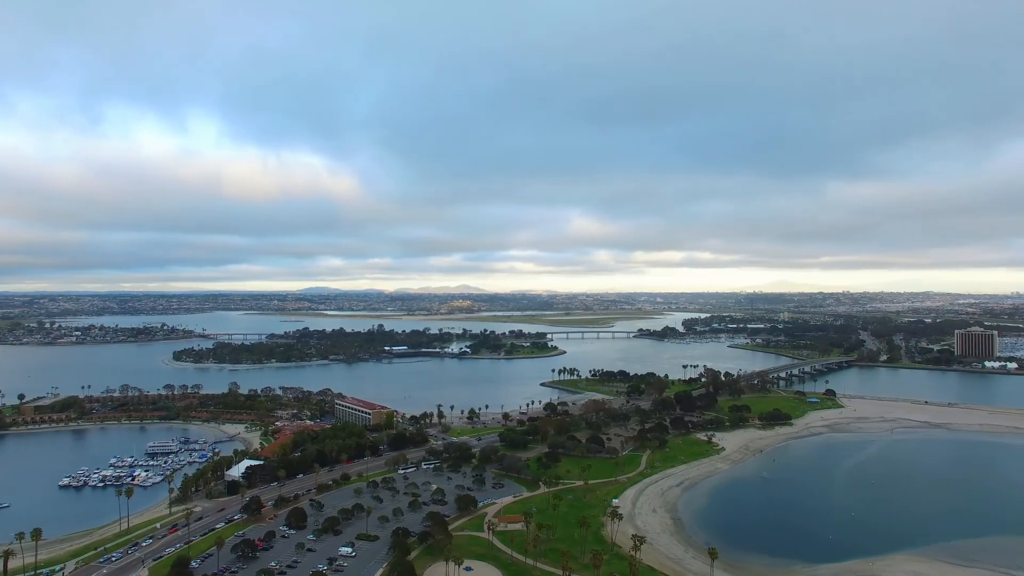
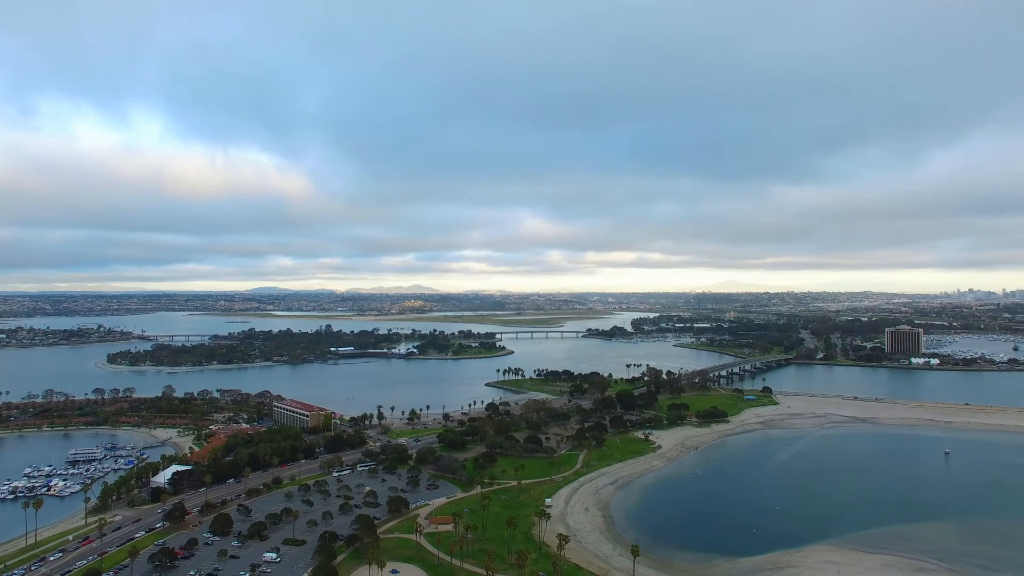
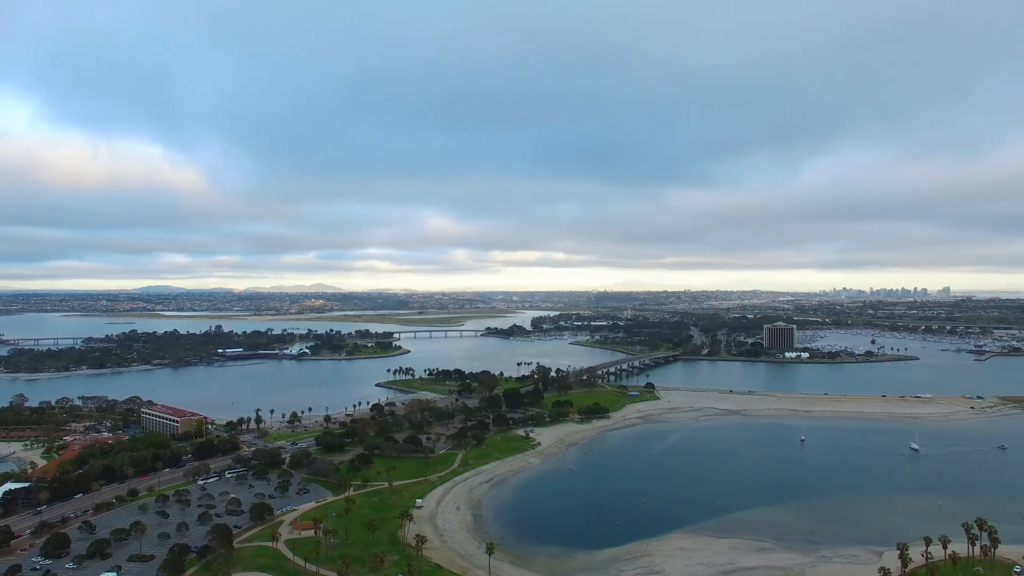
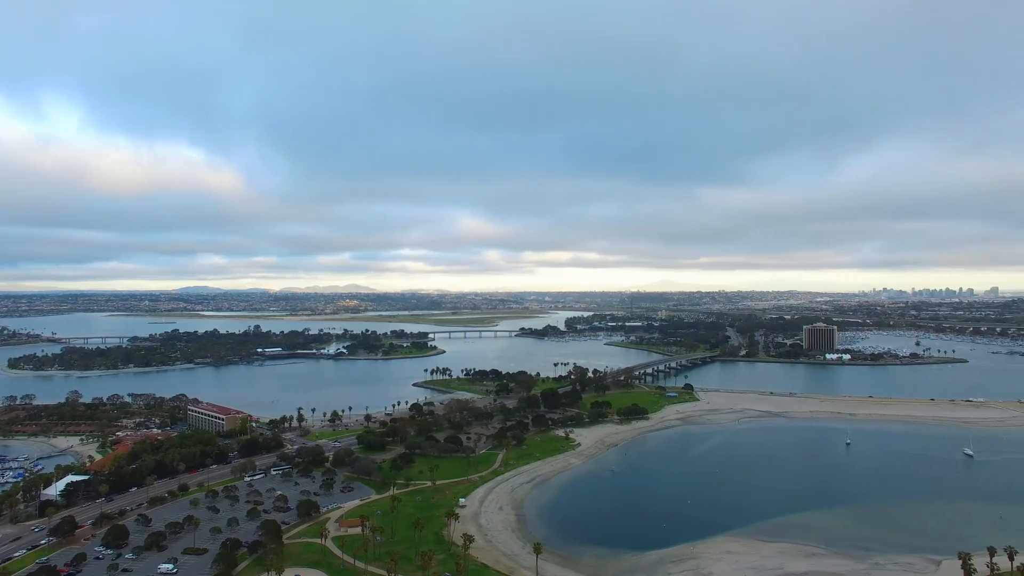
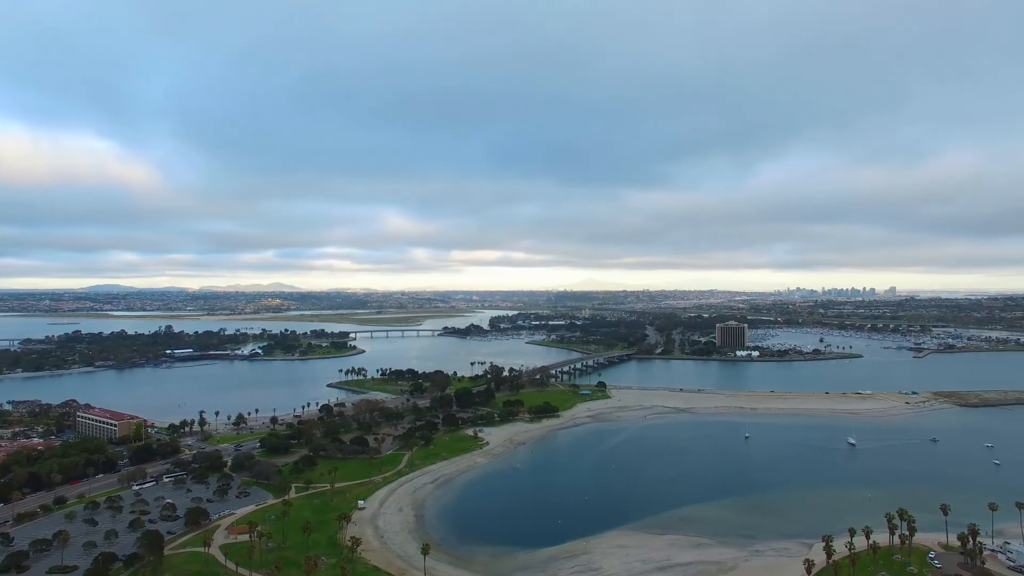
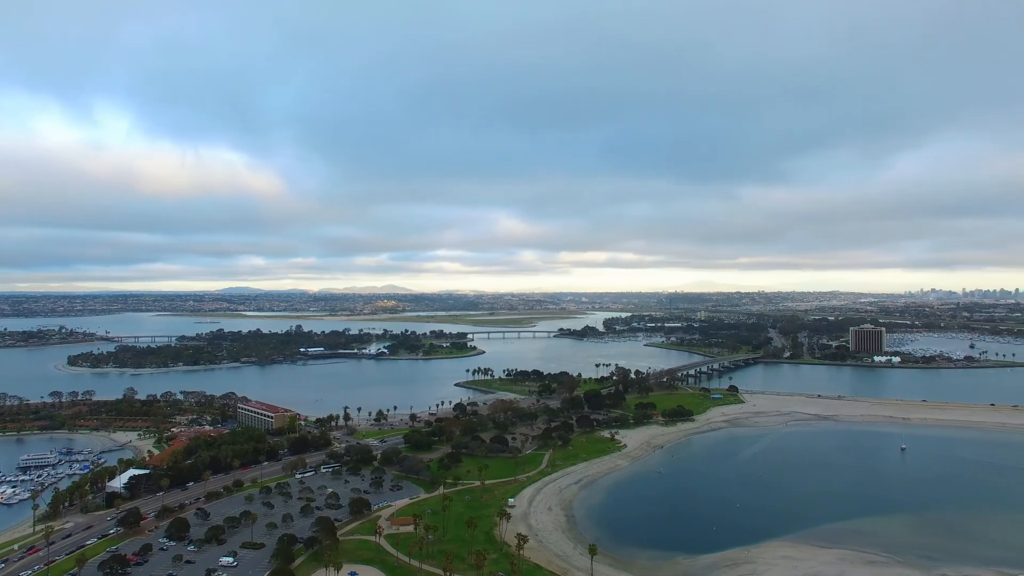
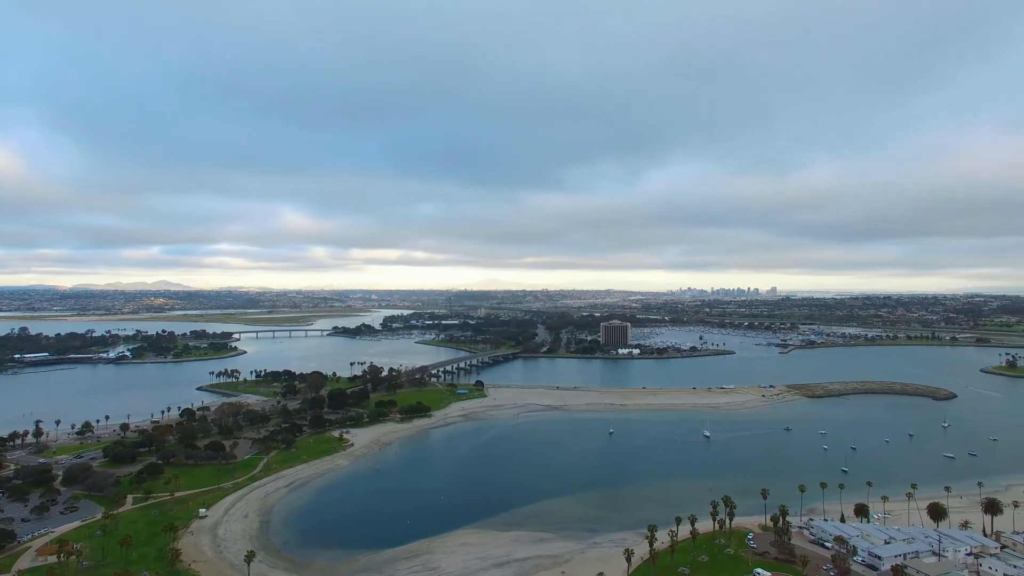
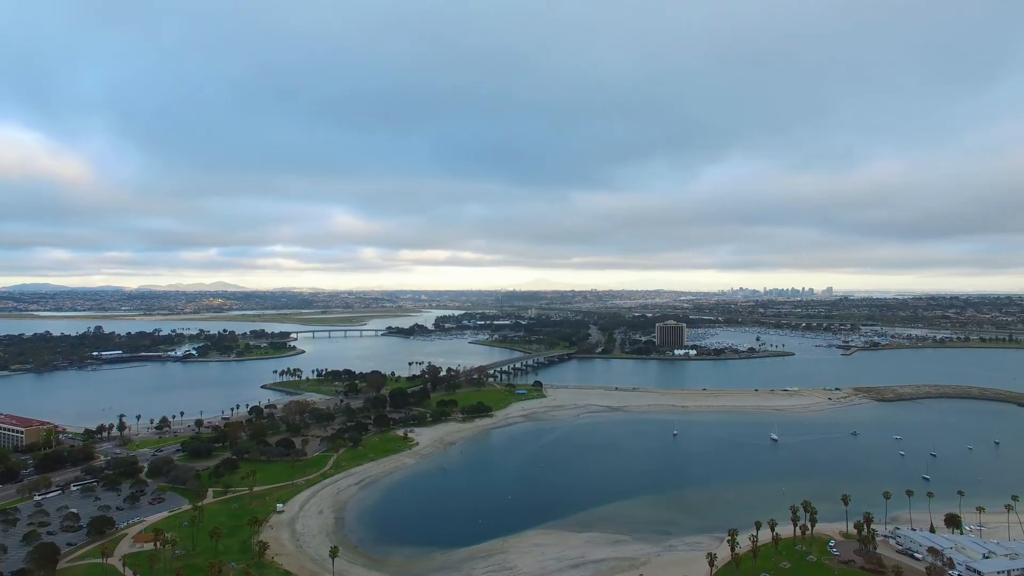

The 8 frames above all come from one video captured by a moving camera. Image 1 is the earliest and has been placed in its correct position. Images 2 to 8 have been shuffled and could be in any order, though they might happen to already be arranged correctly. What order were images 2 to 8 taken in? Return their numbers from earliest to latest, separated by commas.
2, 6, 4, 3, 5, 8, 7
